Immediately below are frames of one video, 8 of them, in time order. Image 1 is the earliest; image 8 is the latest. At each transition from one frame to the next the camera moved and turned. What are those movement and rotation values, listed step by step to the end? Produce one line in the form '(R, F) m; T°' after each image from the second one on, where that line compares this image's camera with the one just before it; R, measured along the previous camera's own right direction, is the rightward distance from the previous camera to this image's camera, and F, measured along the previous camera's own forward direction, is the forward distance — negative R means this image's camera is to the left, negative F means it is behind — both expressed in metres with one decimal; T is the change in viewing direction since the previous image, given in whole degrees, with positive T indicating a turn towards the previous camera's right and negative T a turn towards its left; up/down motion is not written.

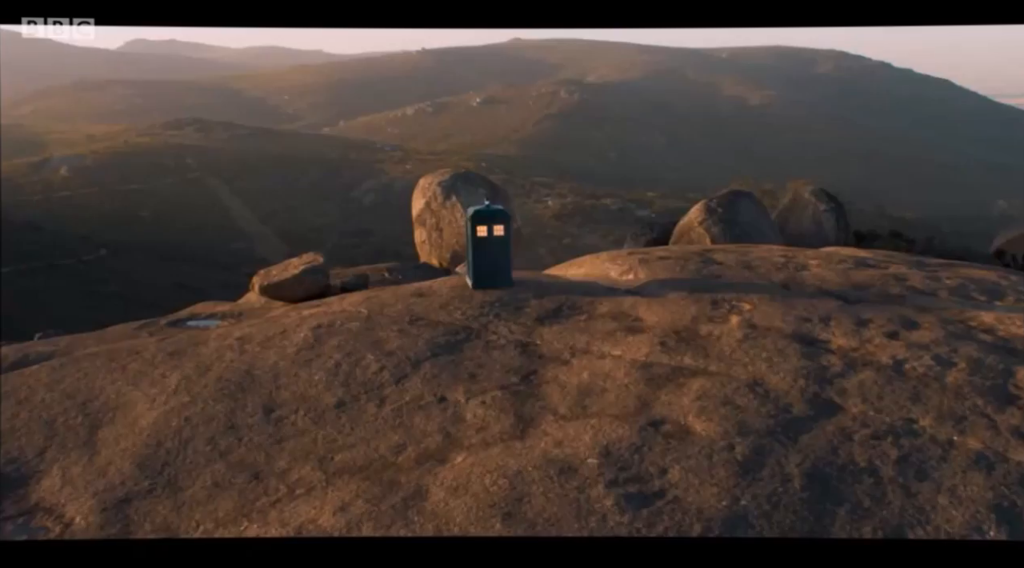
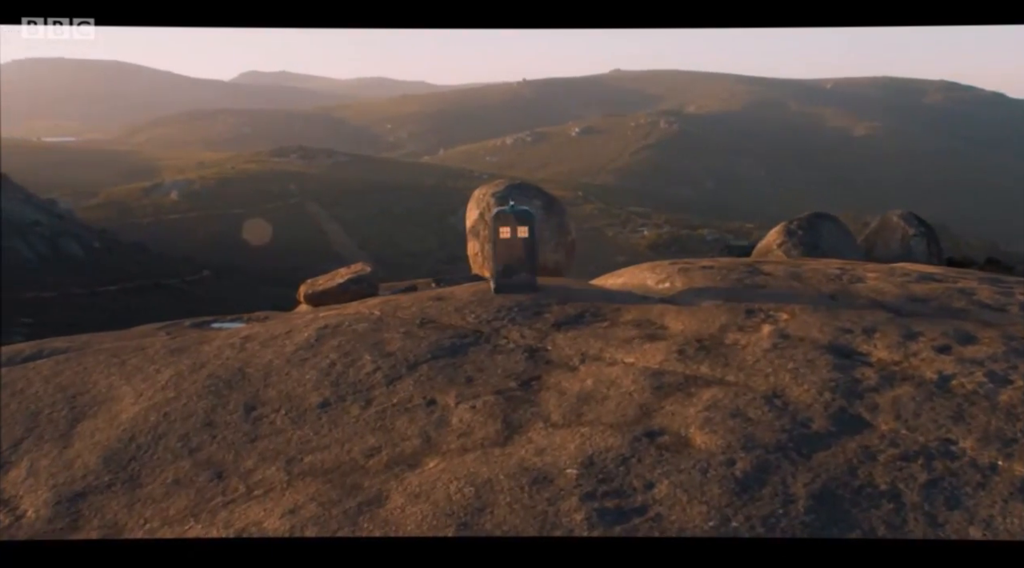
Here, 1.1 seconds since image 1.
(+1.0, +0.8) m; -6°
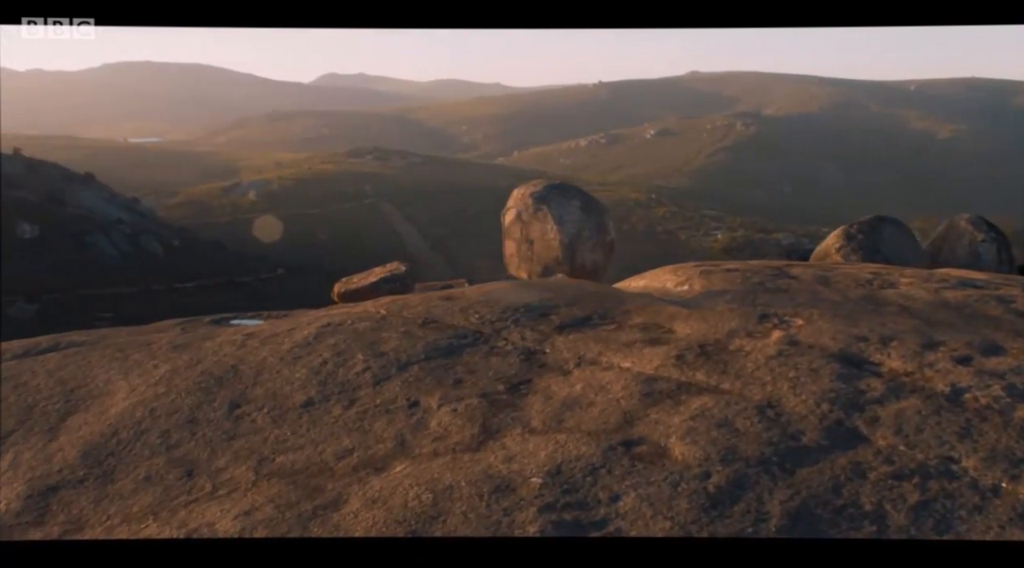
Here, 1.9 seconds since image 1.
(+0.8, +0.4) m; -4°
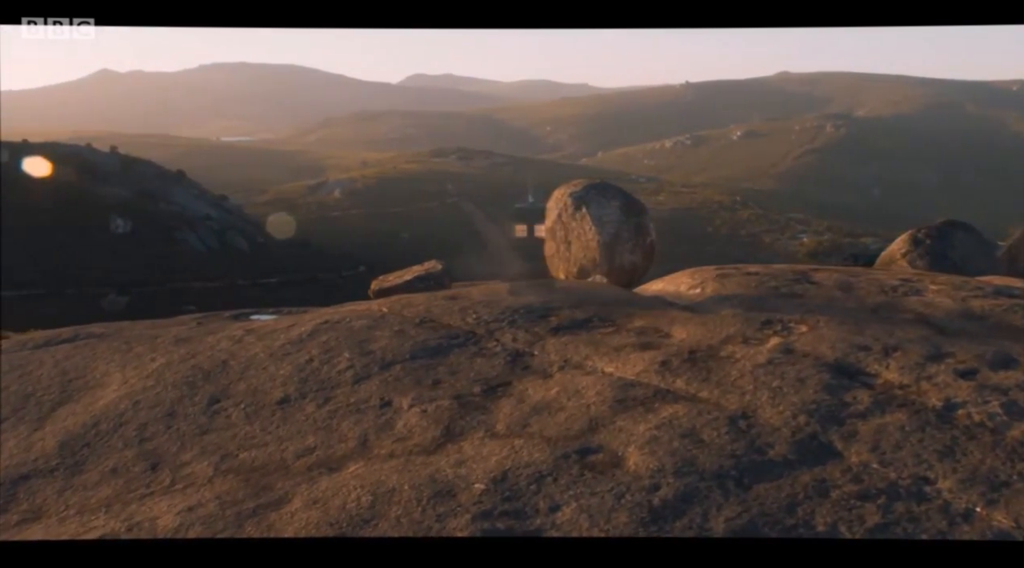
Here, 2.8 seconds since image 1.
(+1.0, +0.3) m; -5°
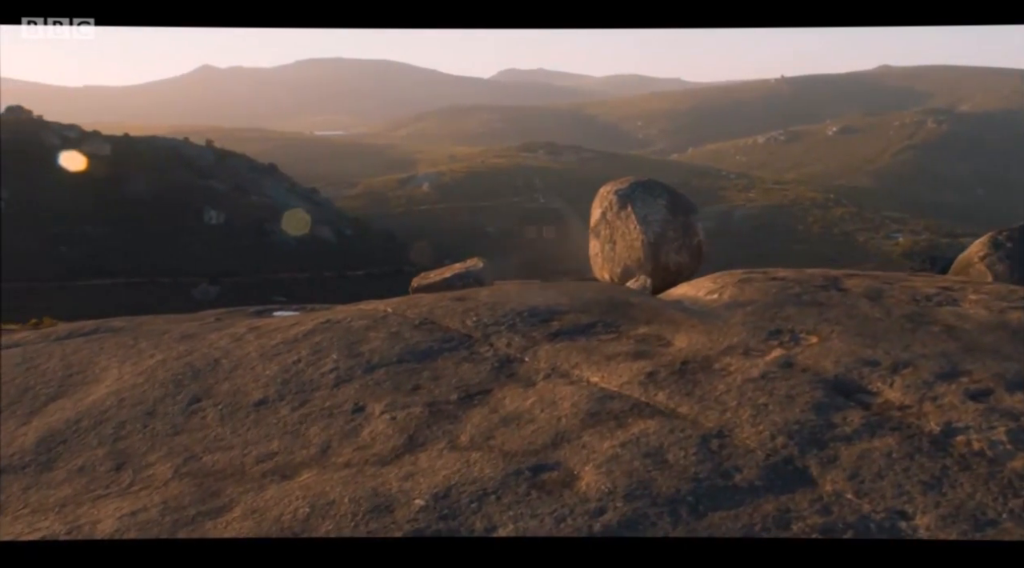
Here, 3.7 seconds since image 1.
(+1.0, +0.4) m; -5°
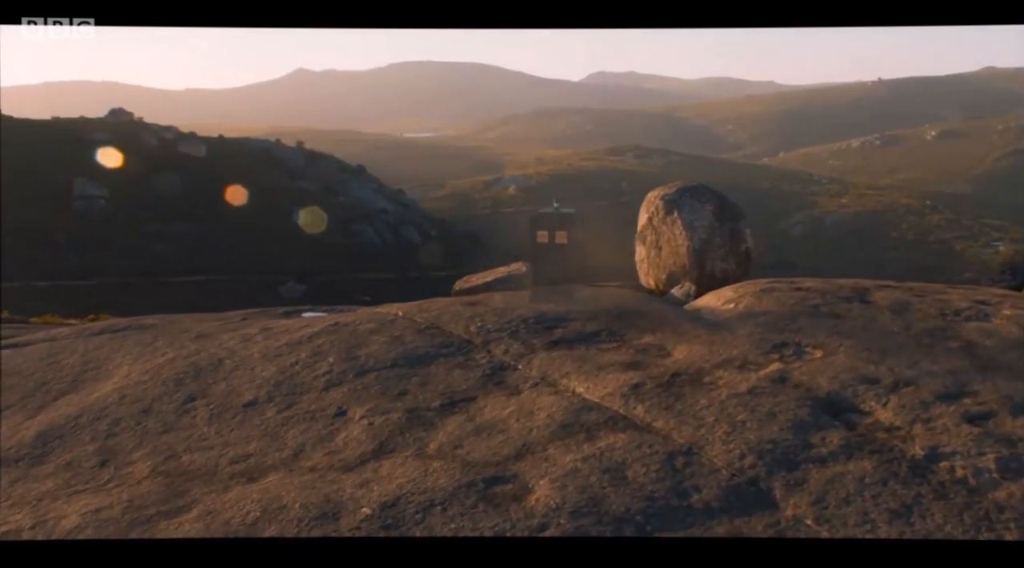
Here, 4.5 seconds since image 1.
(+0.9, +0.2) m; -5°
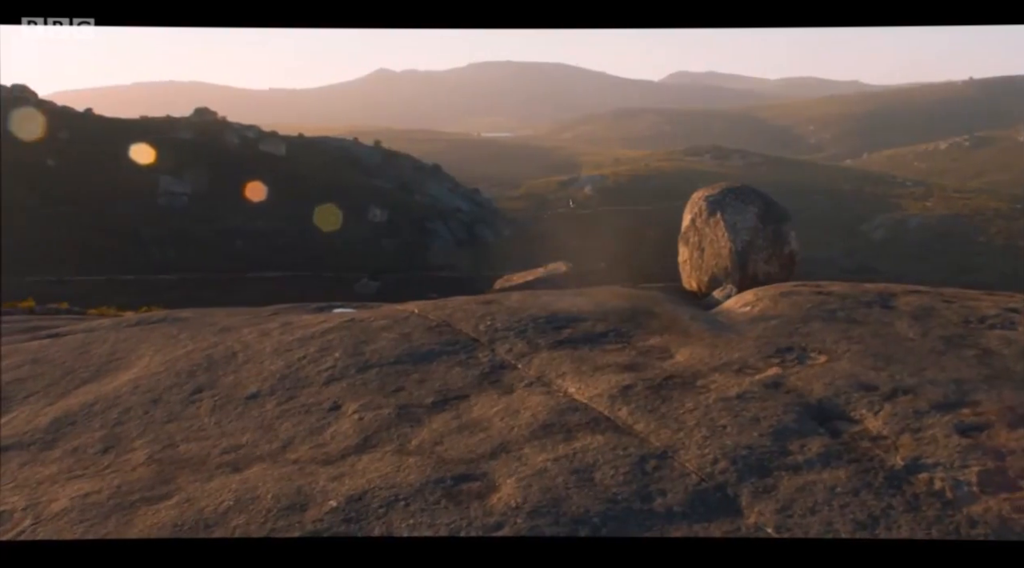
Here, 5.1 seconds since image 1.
(+0.7, 0.0) m; -5°
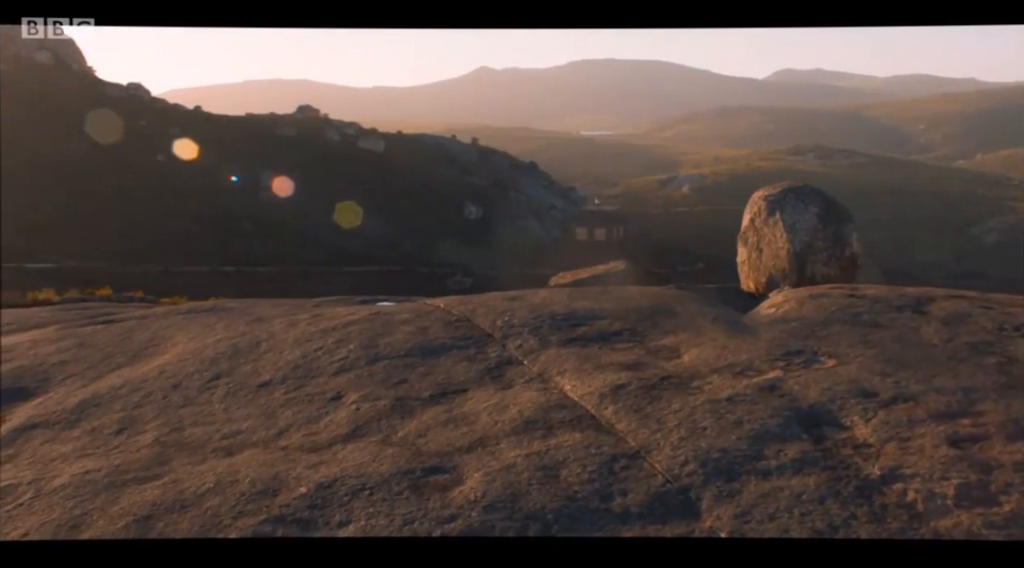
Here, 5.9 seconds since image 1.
(+0.9, 0.0) m; -6°
